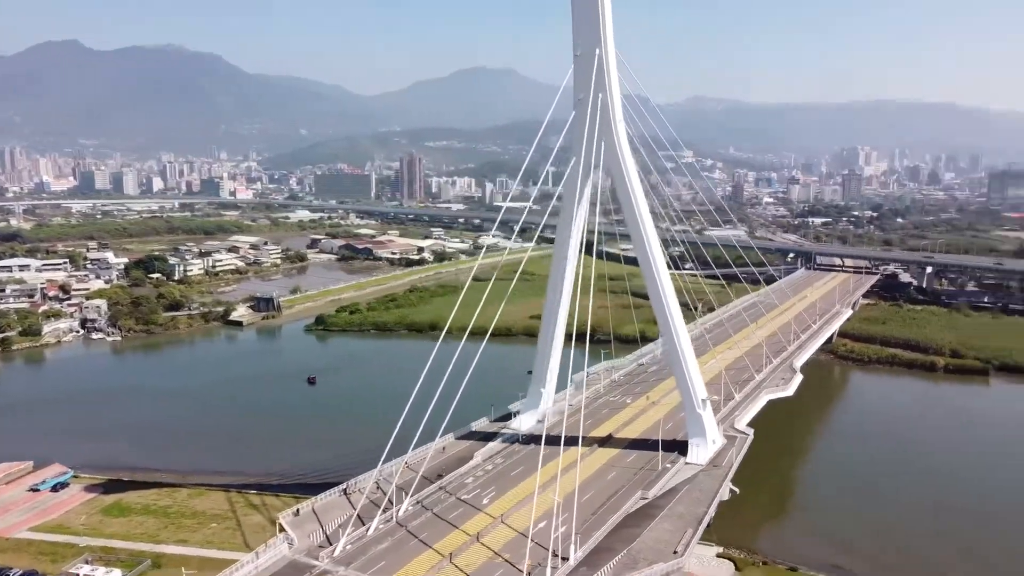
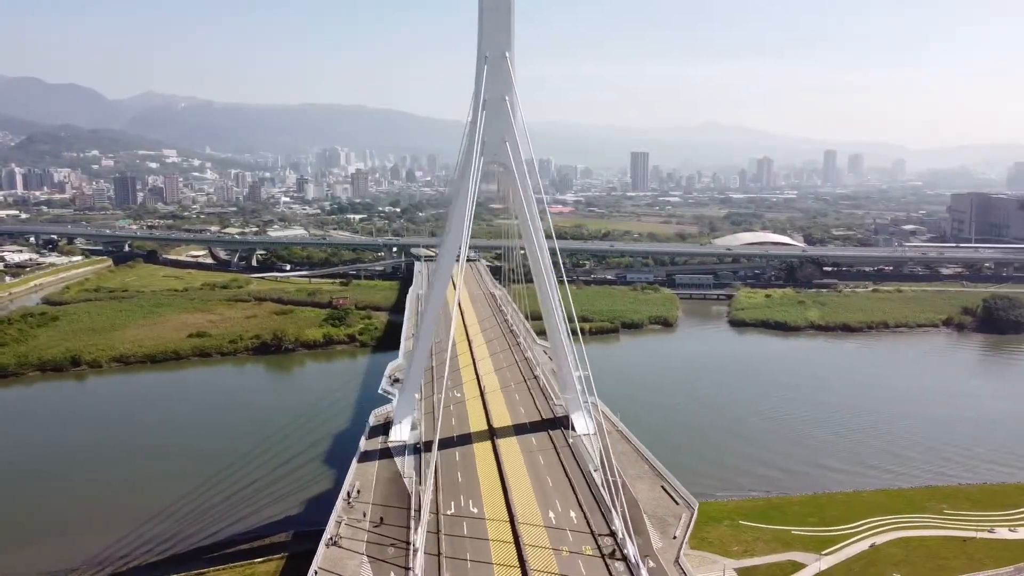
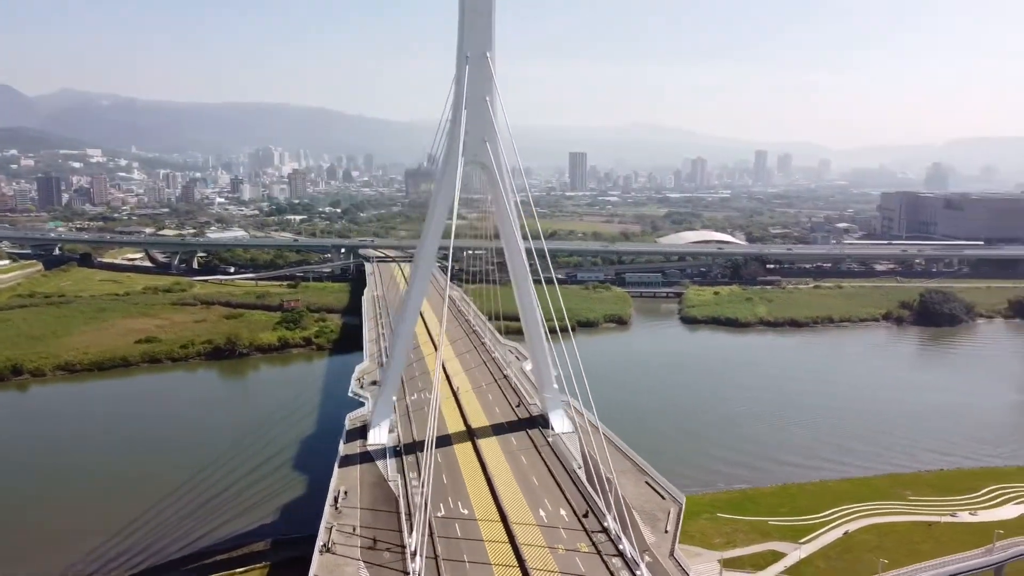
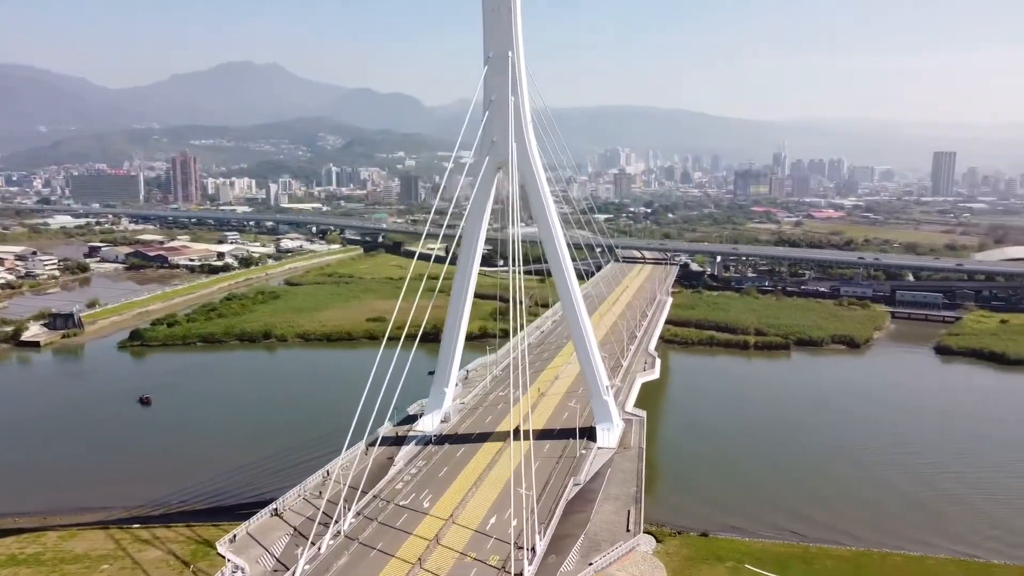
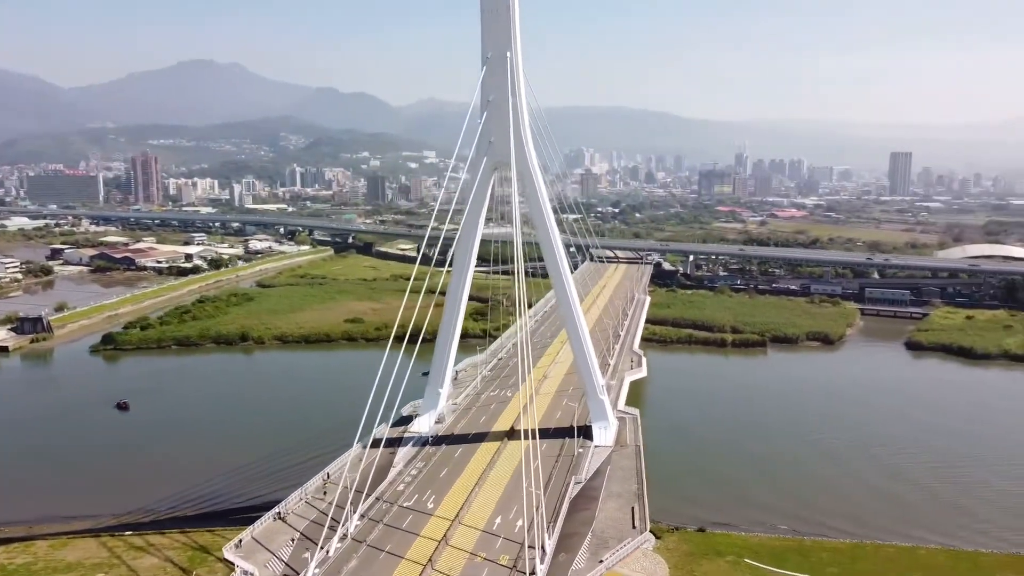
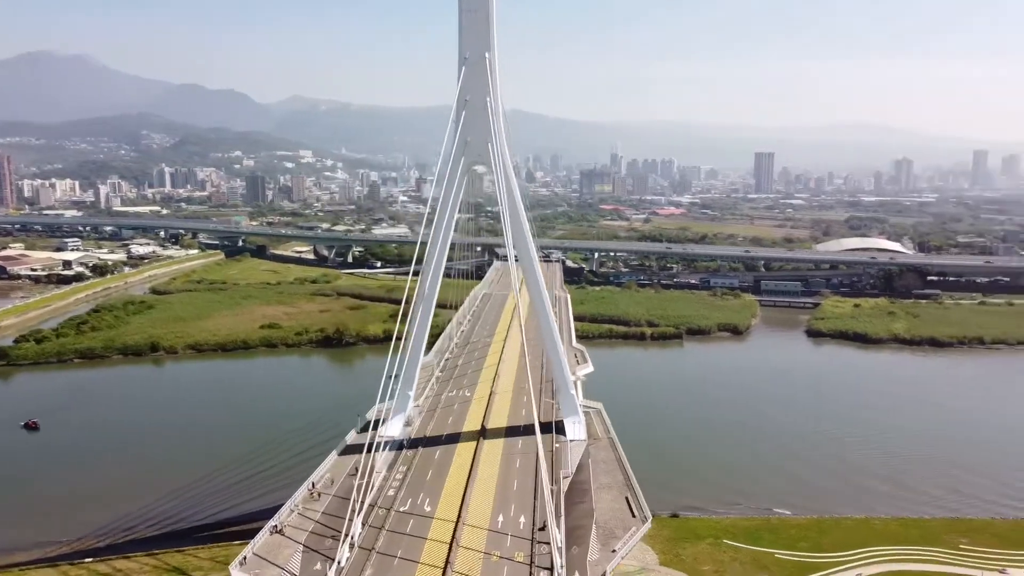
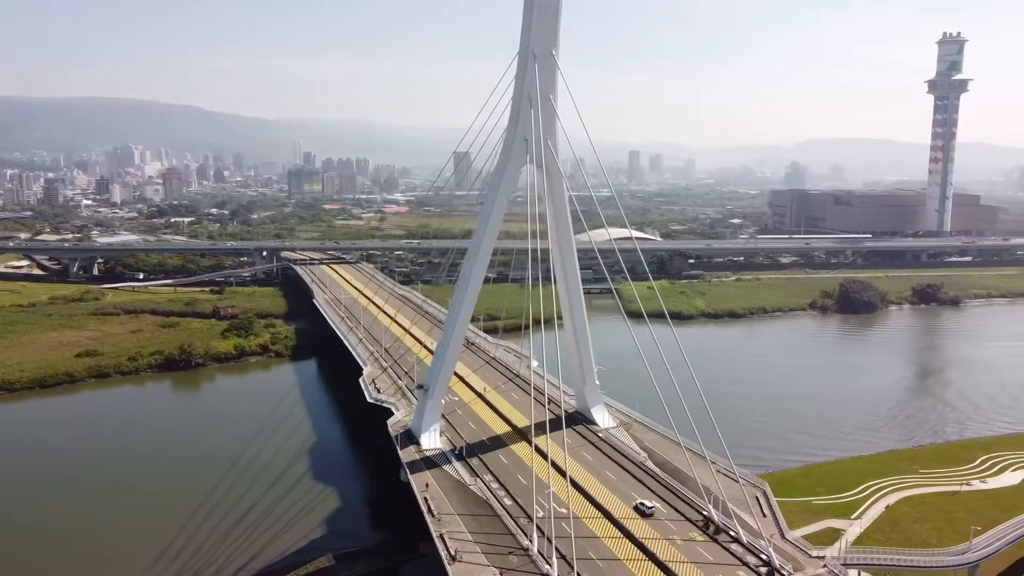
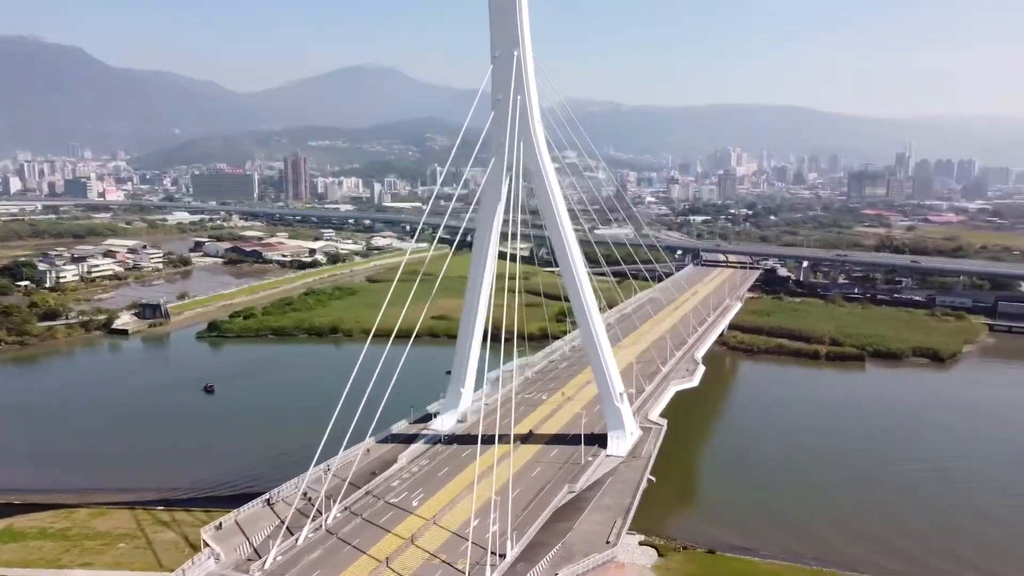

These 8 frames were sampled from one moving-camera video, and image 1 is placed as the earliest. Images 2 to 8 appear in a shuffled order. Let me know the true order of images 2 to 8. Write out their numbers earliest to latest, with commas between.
8, 4, 5, 6, 2, 3, 7
